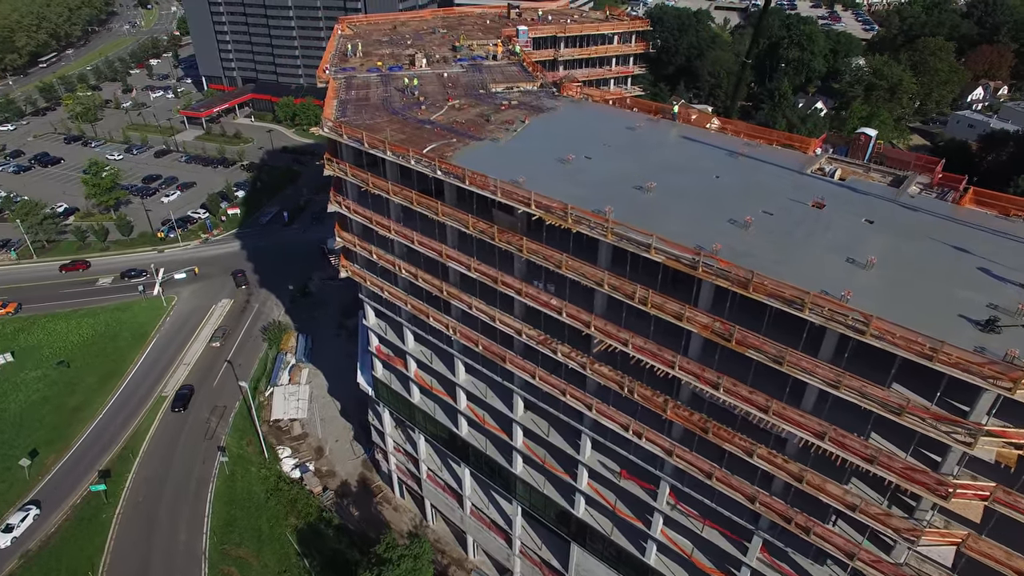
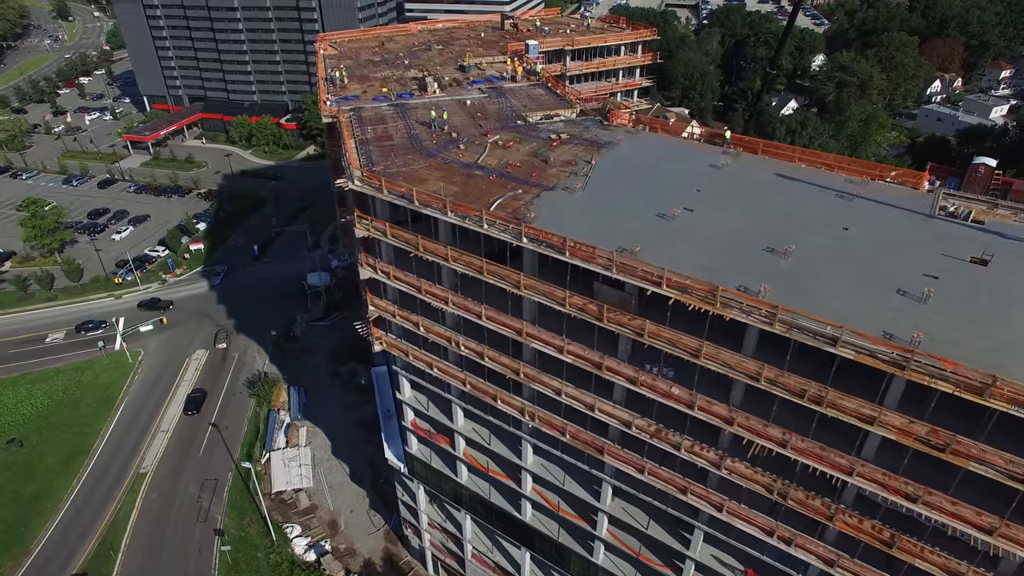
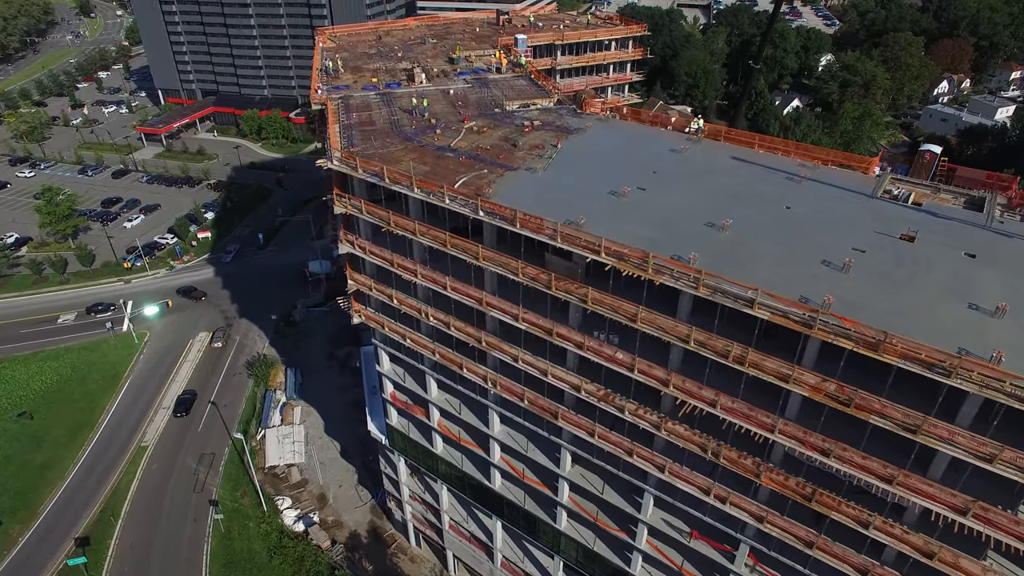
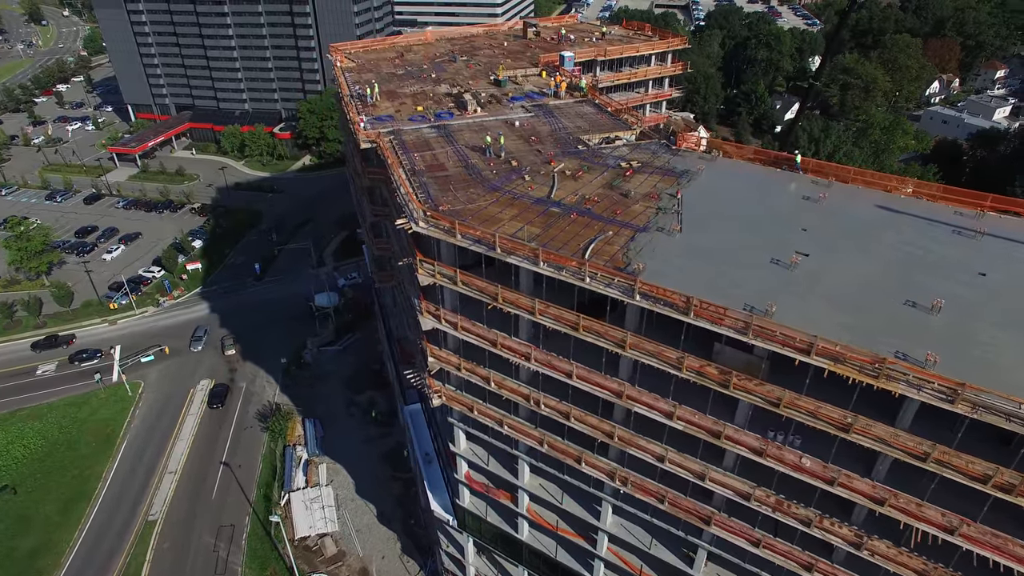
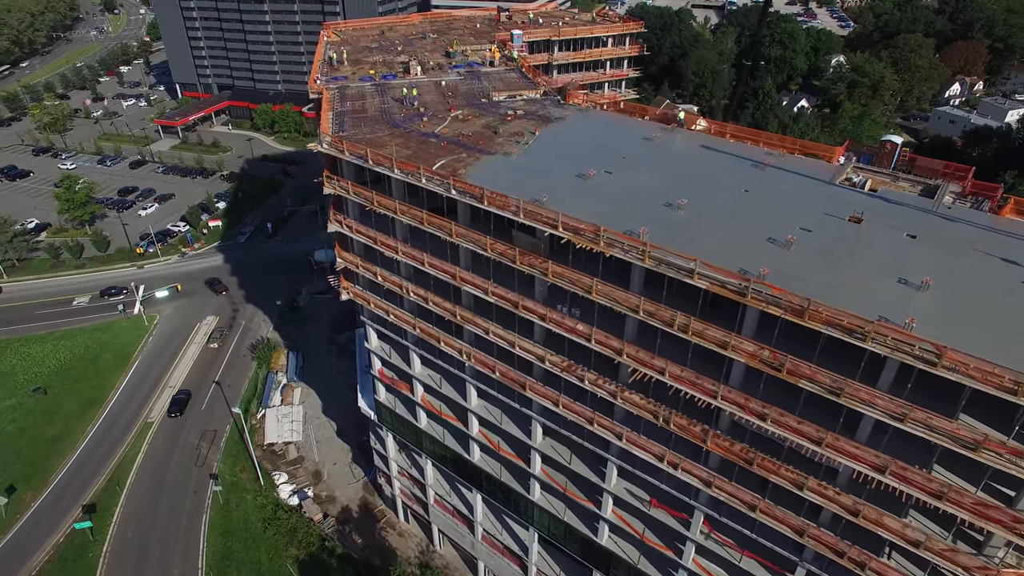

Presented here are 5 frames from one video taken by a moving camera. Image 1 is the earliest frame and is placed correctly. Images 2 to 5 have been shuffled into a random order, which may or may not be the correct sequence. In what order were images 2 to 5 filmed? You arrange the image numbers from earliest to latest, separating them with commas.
5, 3, 2, 4
